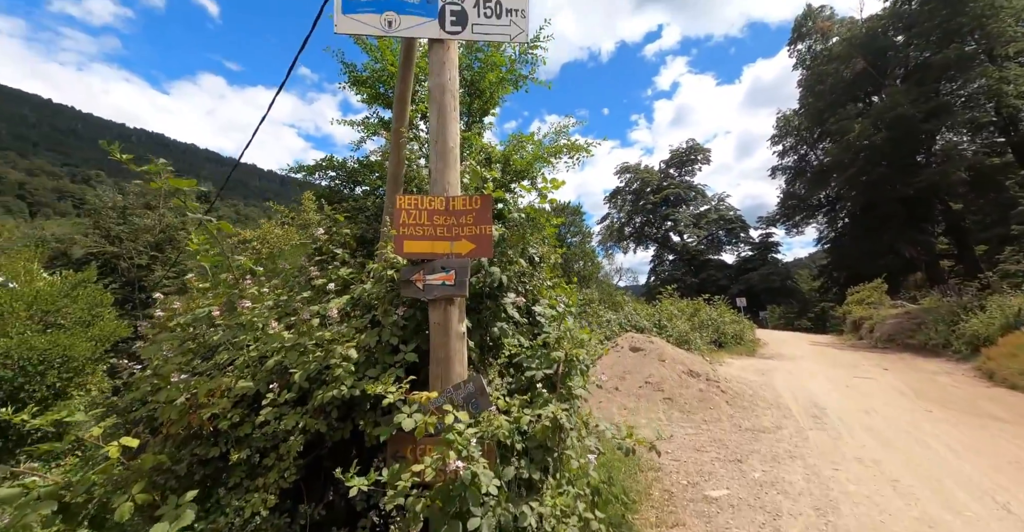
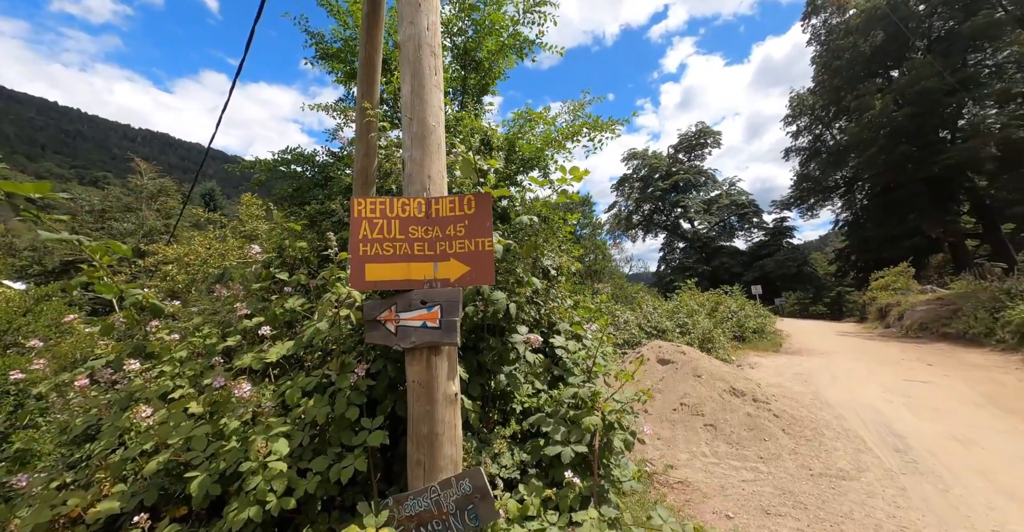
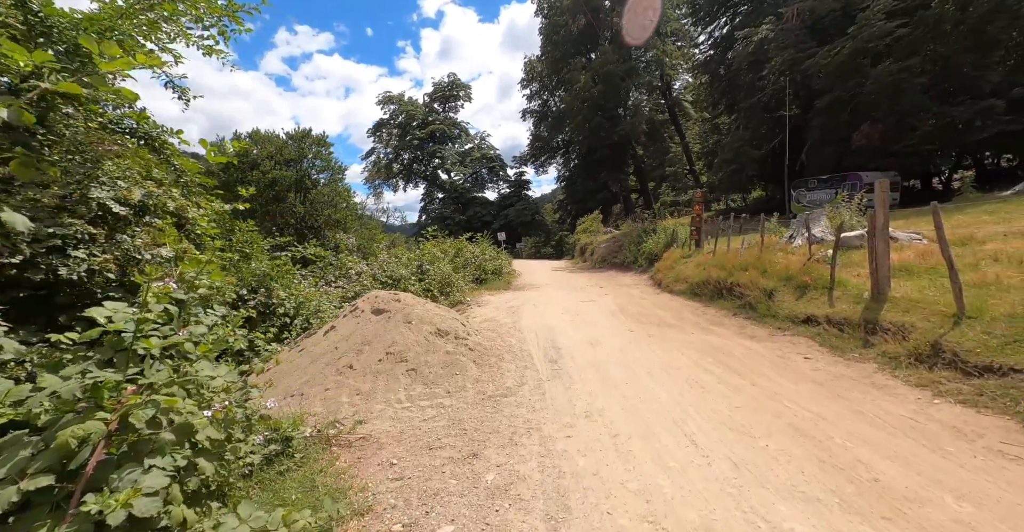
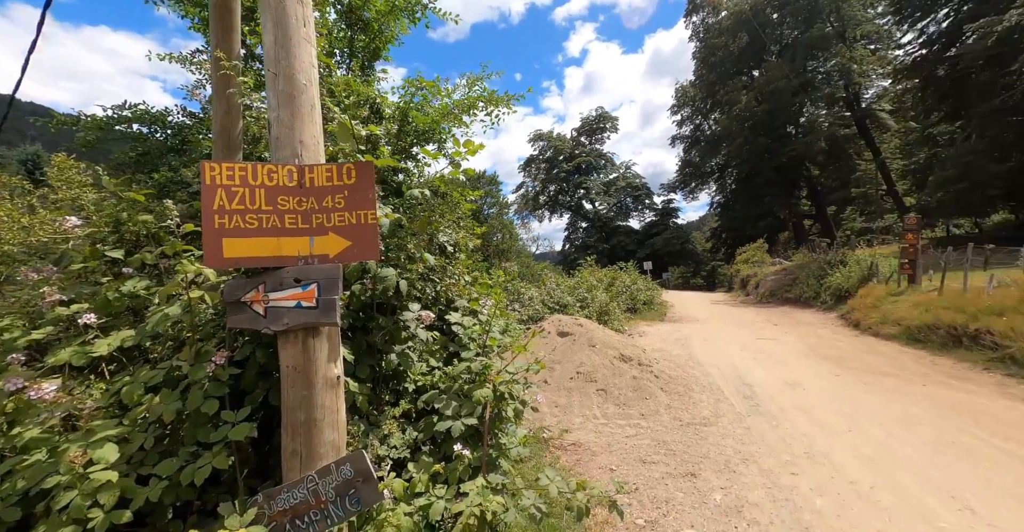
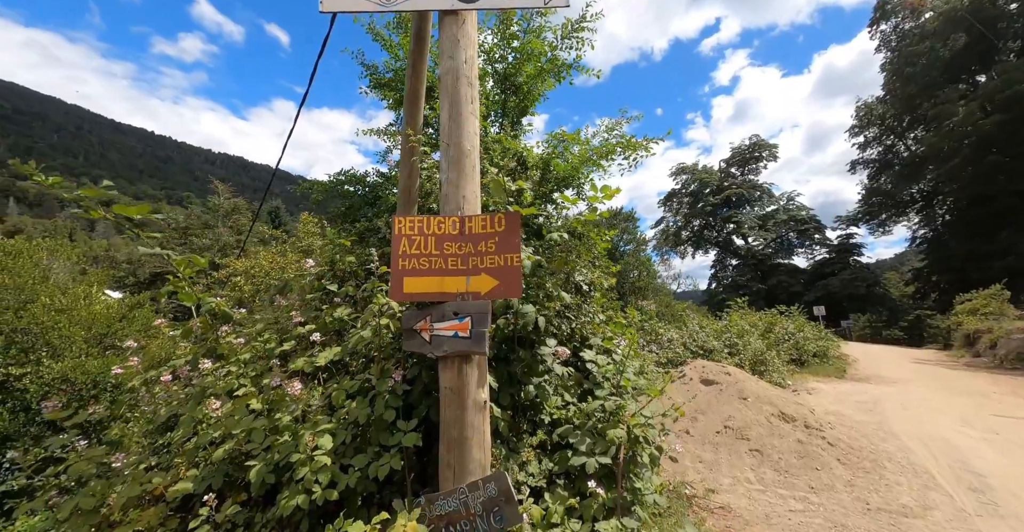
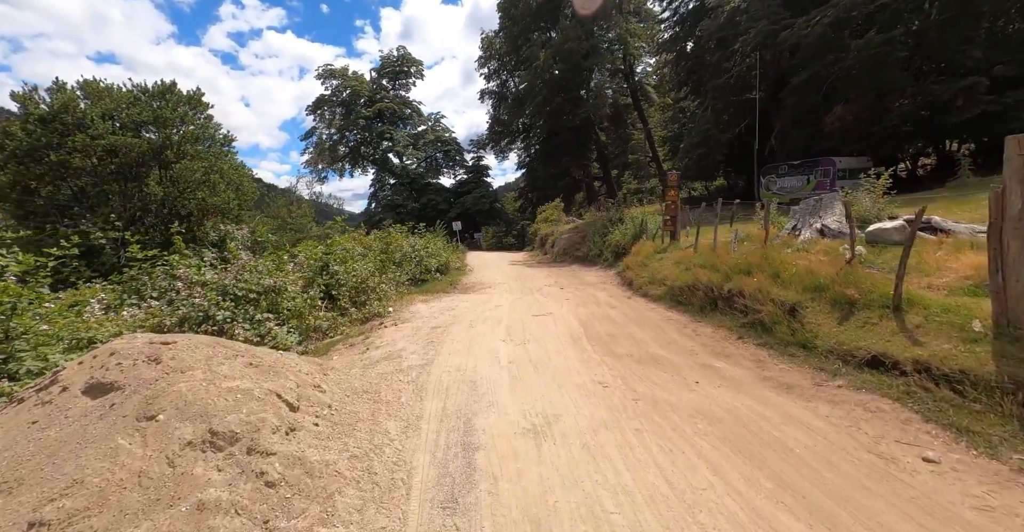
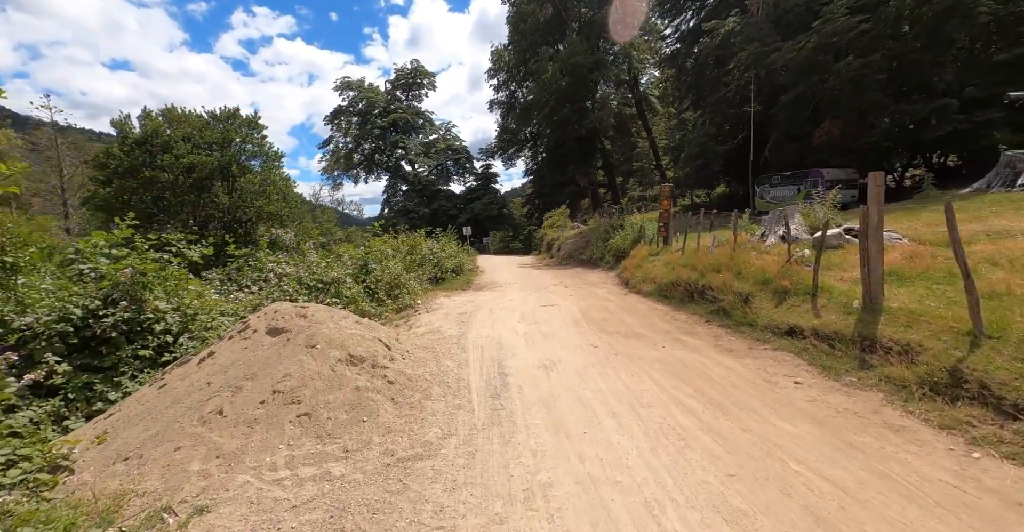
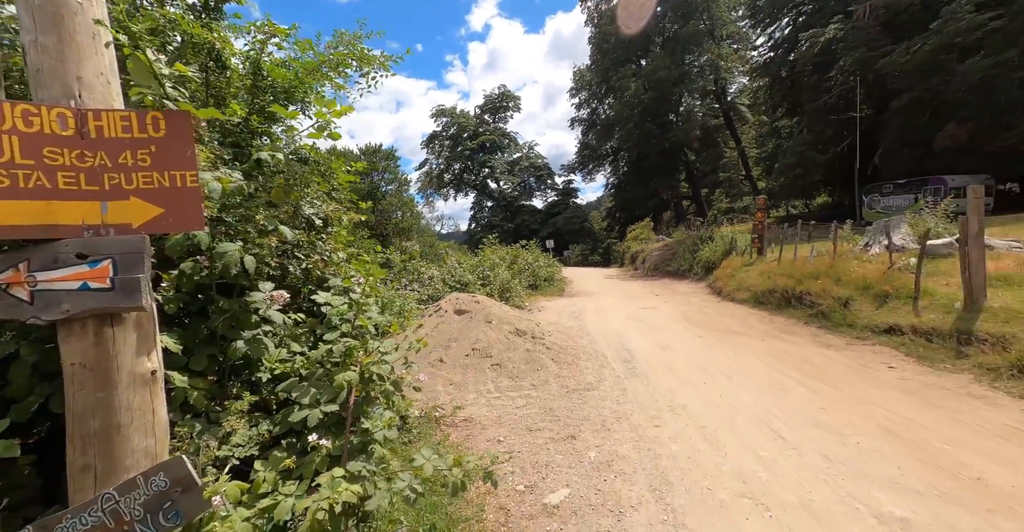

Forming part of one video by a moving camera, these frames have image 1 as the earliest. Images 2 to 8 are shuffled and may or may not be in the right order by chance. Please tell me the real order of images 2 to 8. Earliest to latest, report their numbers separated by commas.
5, 2, 4, 8, 3, 7, 6
